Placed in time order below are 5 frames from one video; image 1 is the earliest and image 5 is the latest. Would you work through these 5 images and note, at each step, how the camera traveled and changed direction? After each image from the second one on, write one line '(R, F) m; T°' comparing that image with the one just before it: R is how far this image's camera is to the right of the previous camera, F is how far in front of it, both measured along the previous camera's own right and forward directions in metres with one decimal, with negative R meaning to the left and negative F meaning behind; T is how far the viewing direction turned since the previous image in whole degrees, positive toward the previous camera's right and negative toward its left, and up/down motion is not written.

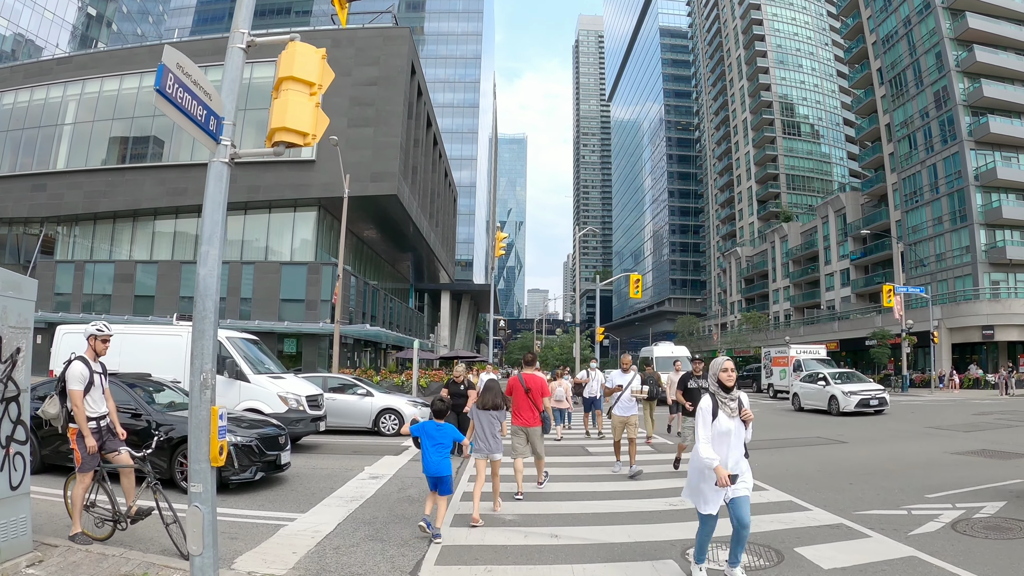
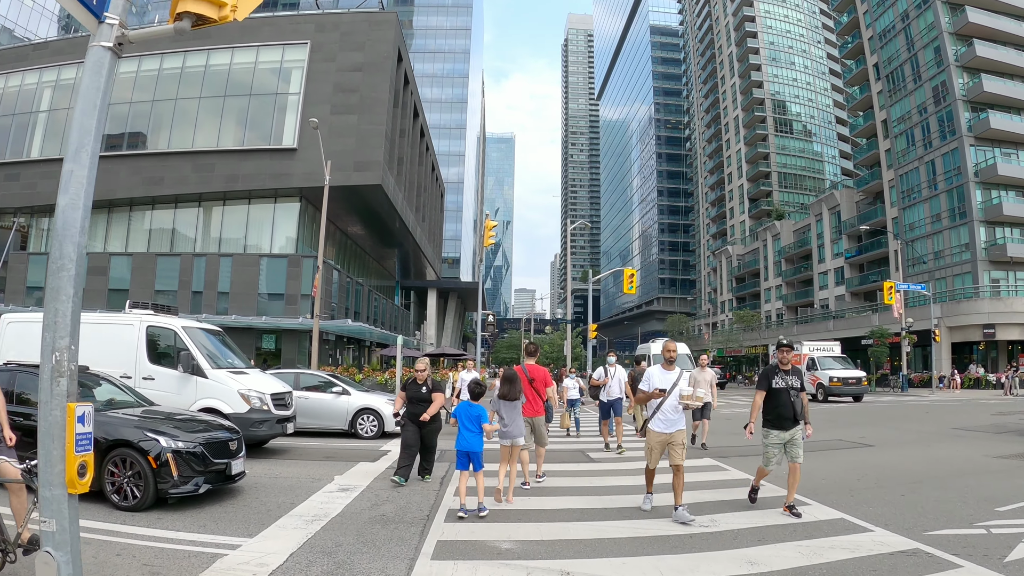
(-0.1, +1.1) m; +1°
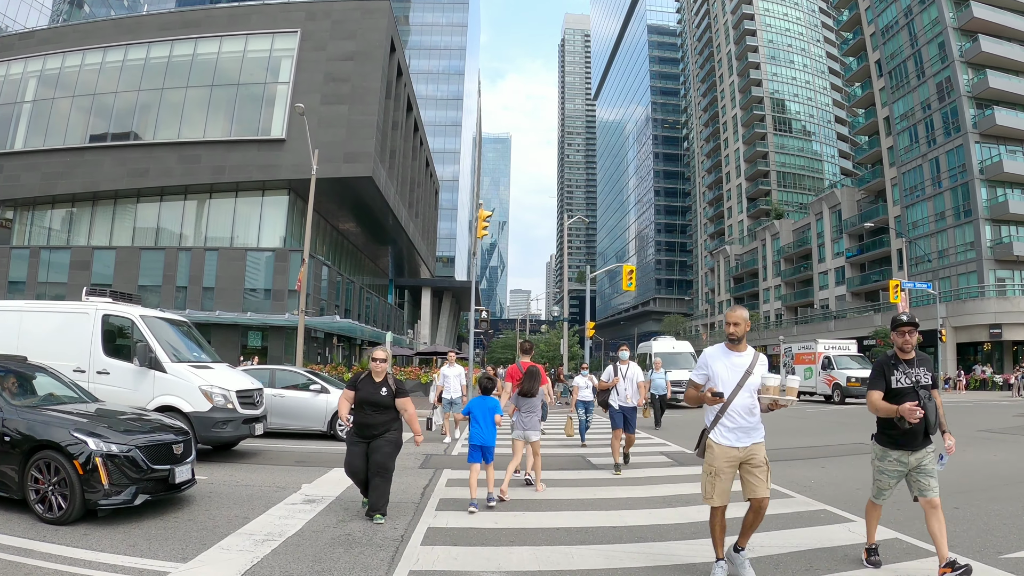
(0.0, +0.8) m; 0°
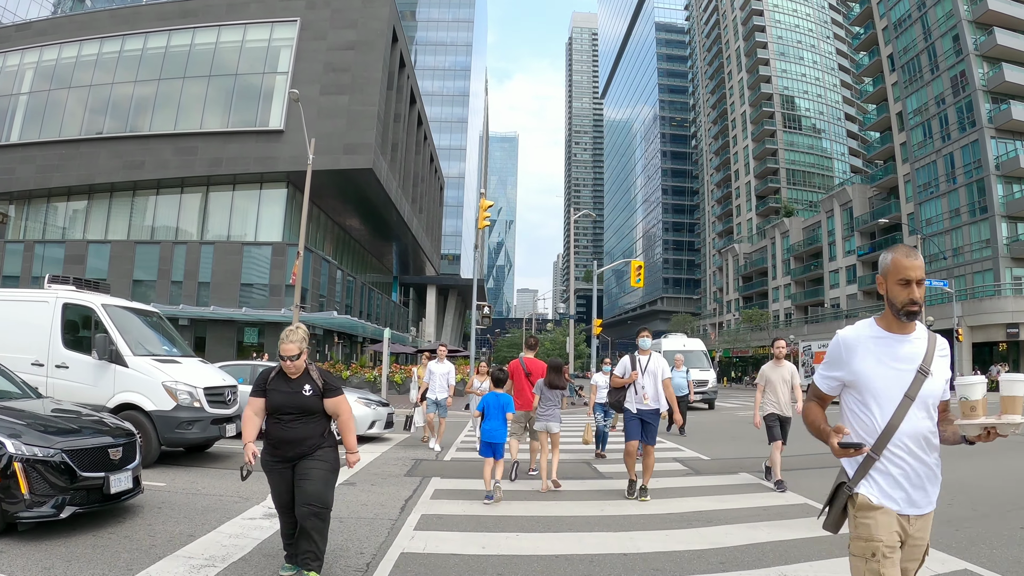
(+0.1, +0.8) m; -1°
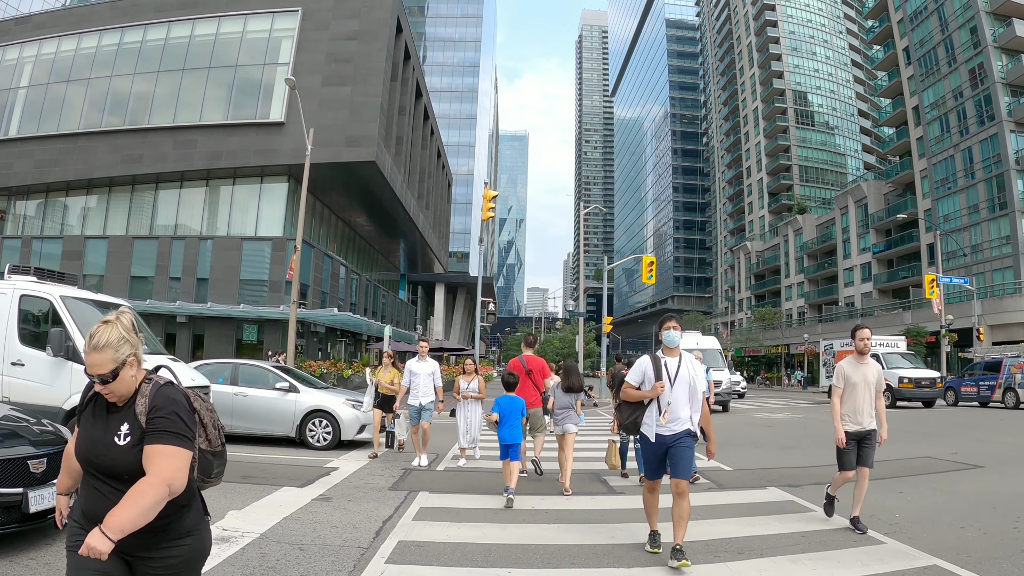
(+0.1, +0.8) m; -1°
